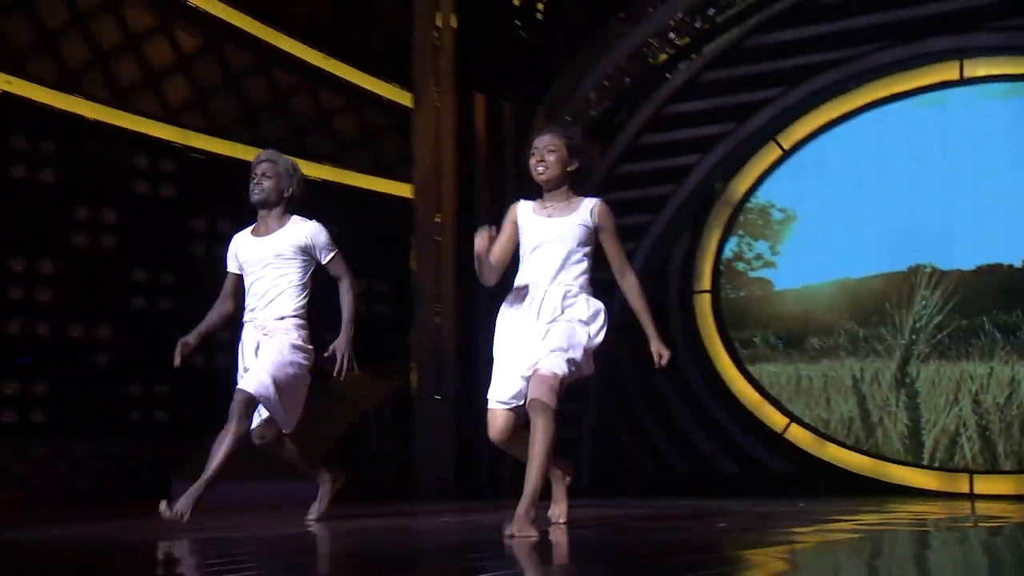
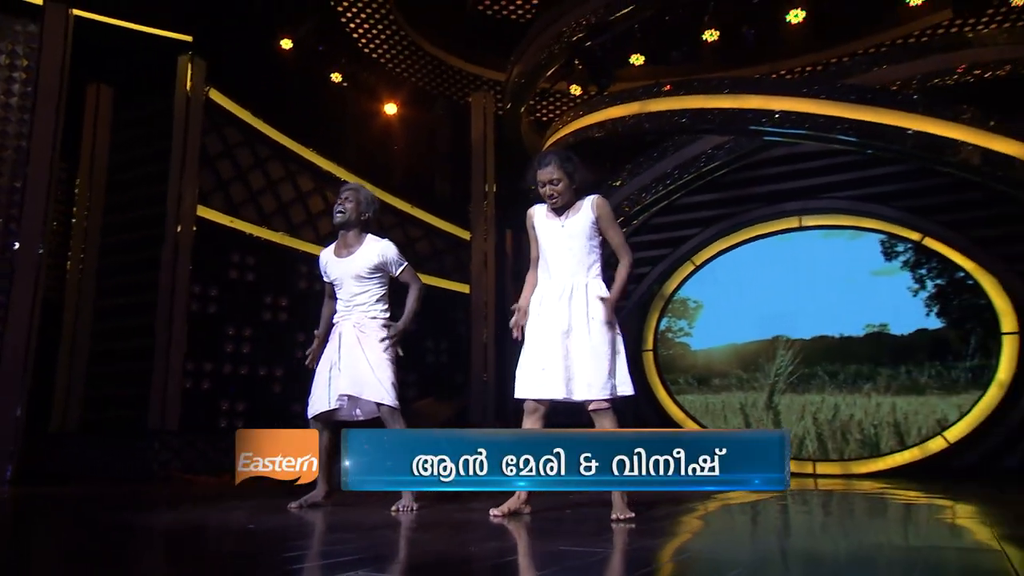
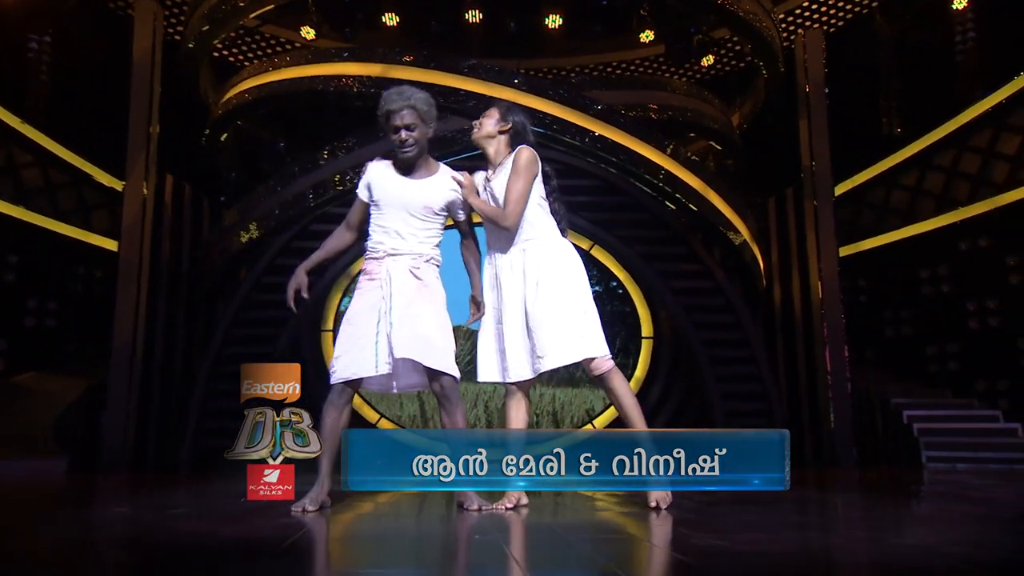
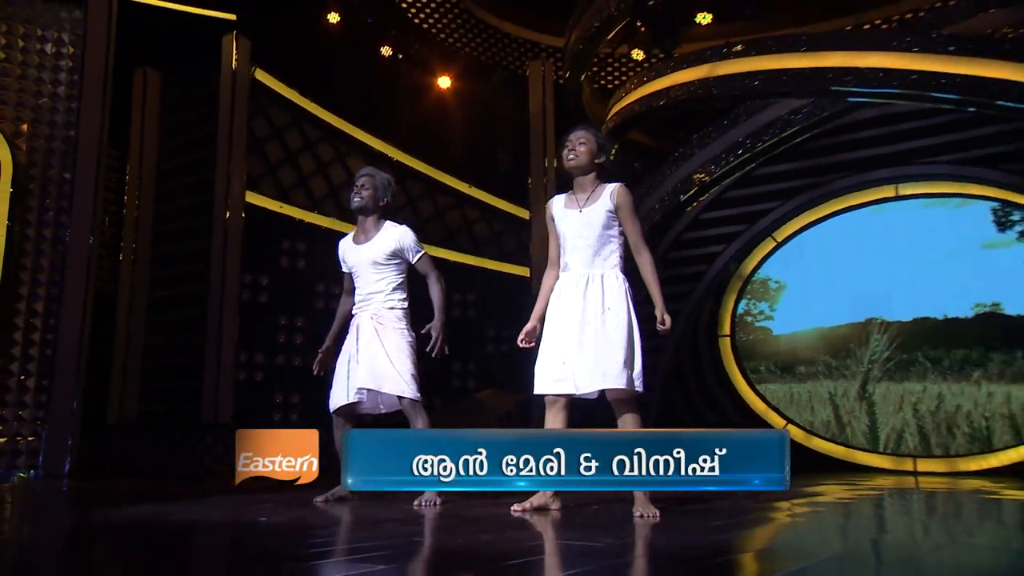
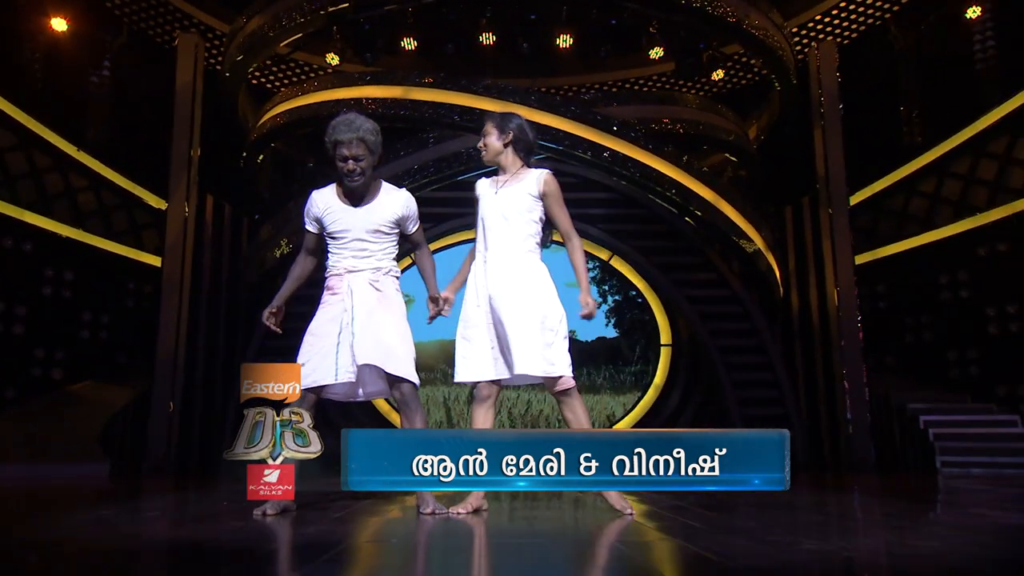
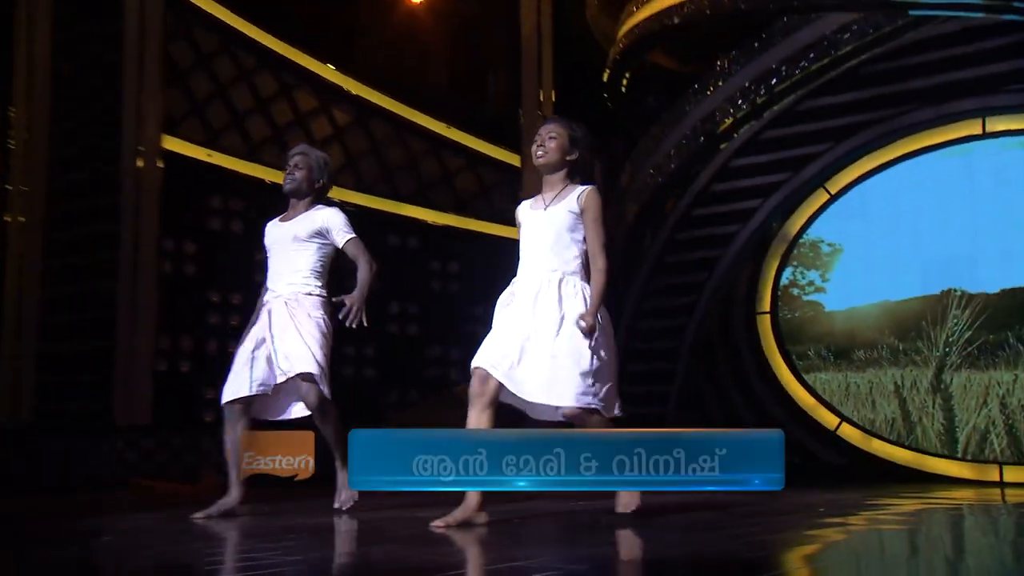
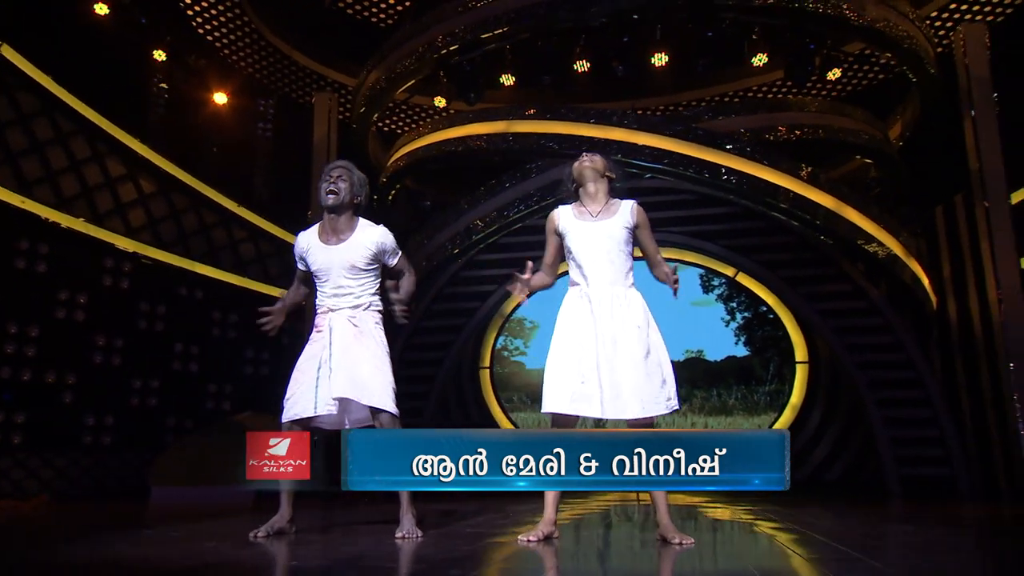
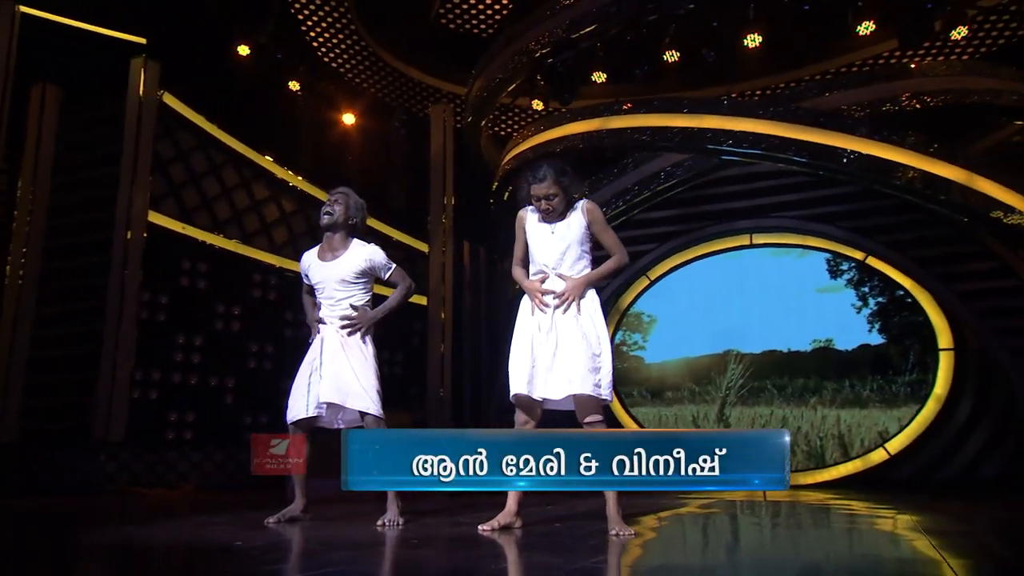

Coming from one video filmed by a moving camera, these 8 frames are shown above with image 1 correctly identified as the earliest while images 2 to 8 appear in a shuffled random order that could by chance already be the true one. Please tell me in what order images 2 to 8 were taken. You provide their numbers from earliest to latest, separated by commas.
6, 4, 2, 8, 7, 5, 3
